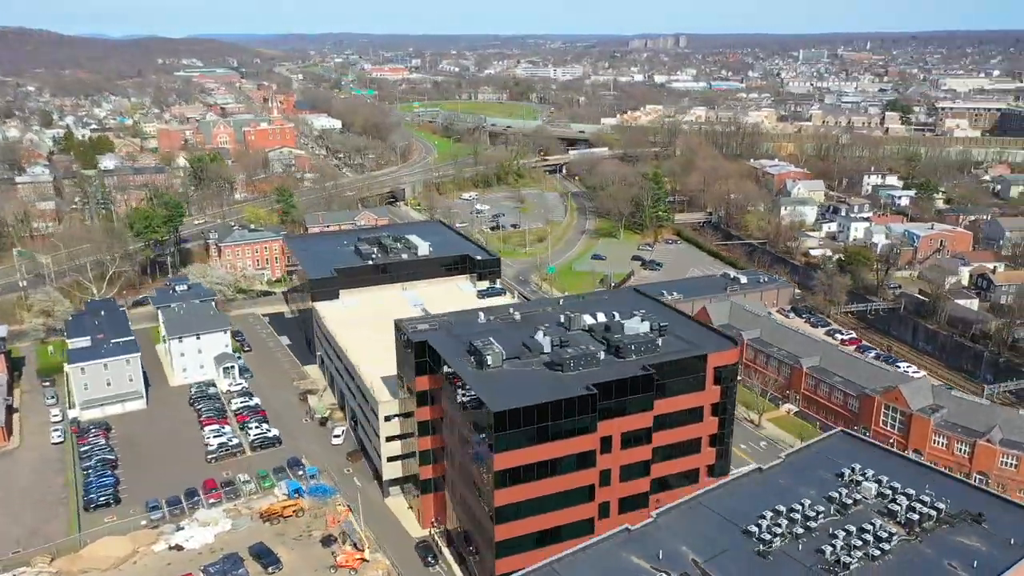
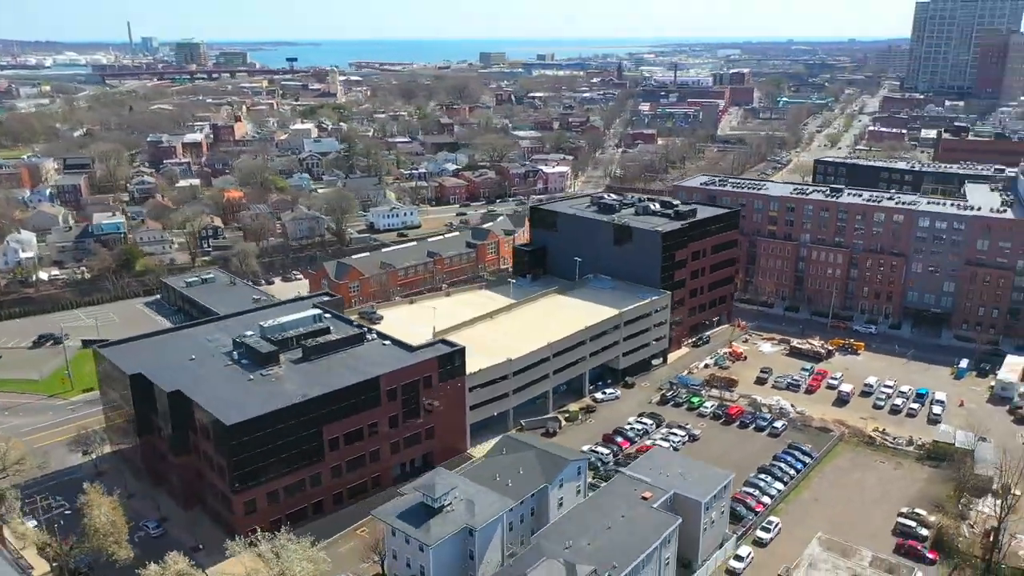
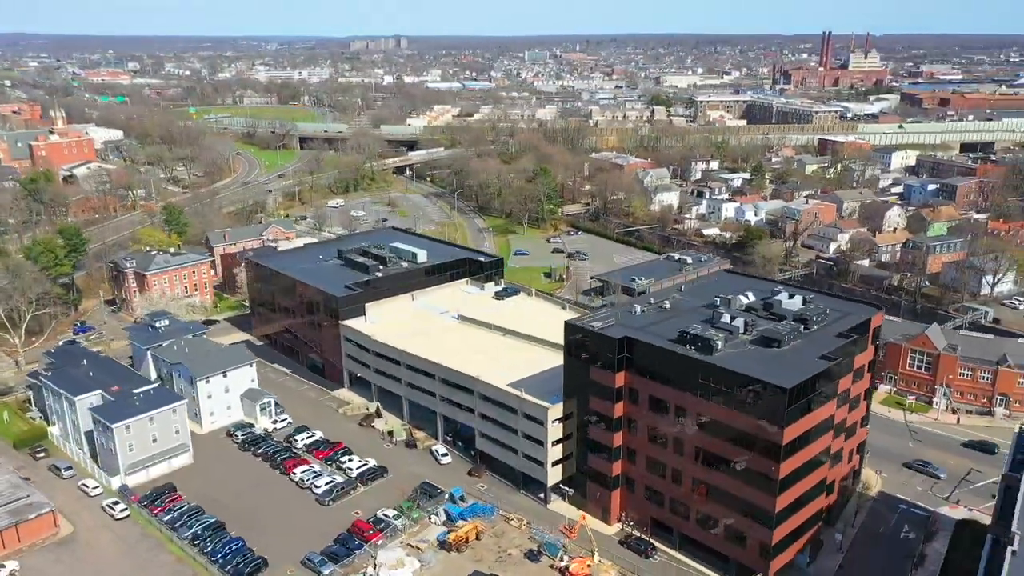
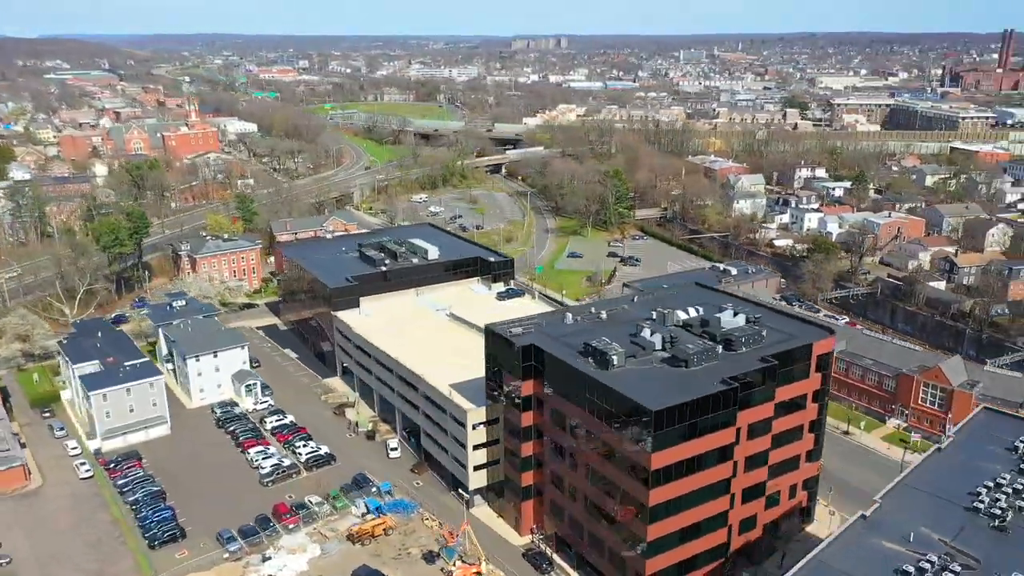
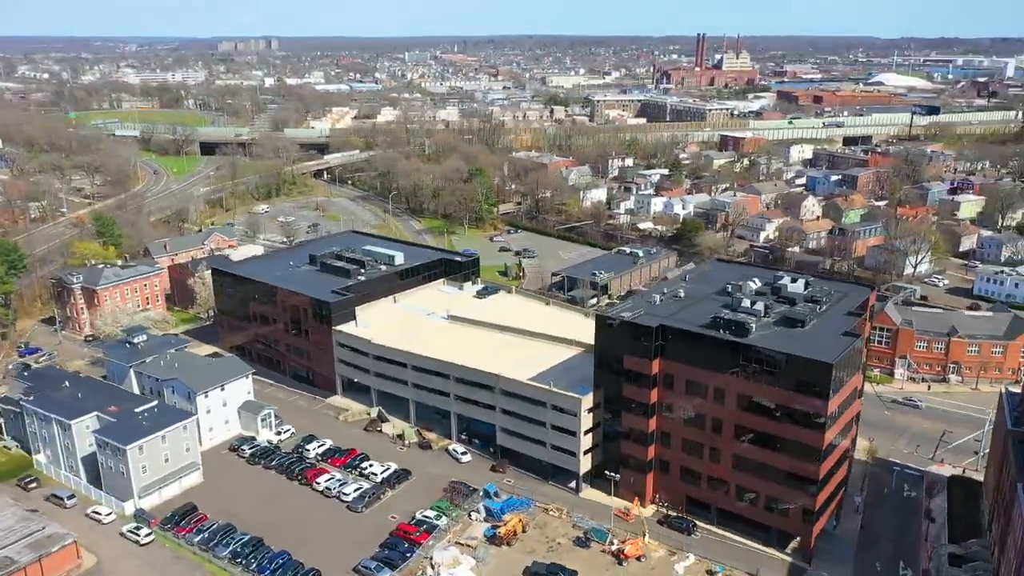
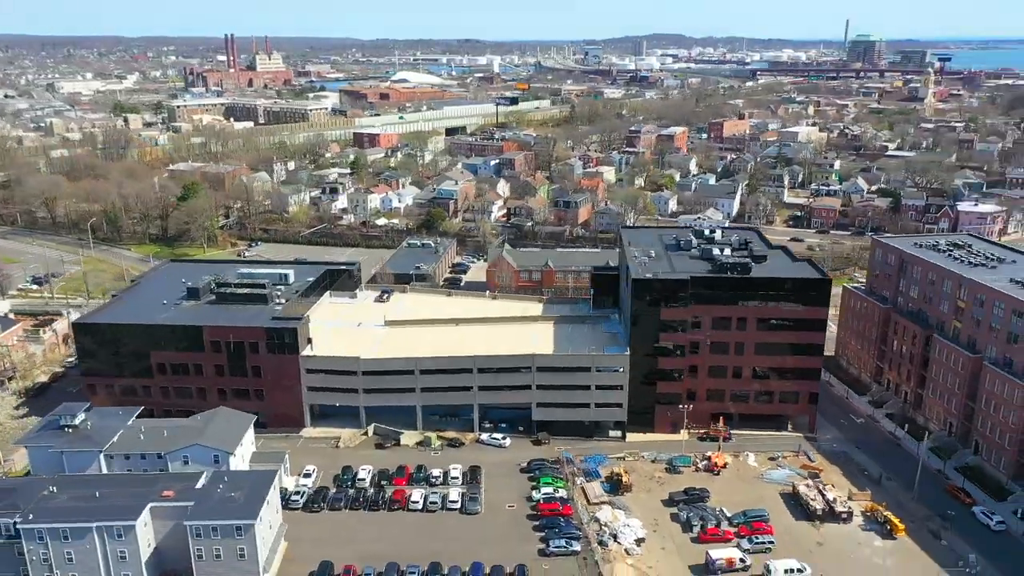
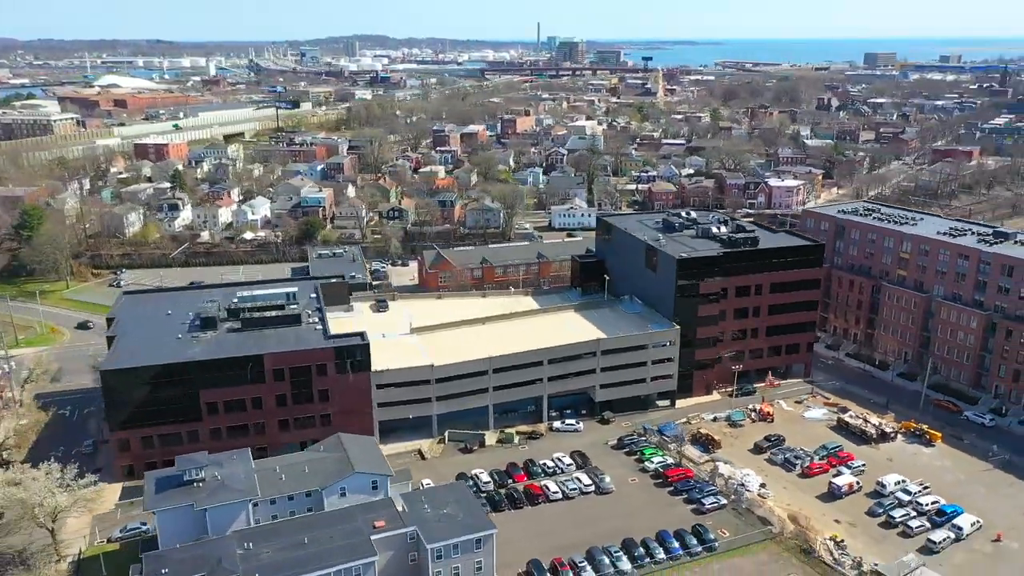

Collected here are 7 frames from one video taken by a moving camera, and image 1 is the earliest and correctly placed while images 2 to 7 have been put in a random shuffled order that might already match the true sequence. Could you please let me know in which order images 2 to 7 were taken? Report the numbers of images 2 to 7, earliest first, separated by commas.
4, 3, 5, 6, 7, 2
